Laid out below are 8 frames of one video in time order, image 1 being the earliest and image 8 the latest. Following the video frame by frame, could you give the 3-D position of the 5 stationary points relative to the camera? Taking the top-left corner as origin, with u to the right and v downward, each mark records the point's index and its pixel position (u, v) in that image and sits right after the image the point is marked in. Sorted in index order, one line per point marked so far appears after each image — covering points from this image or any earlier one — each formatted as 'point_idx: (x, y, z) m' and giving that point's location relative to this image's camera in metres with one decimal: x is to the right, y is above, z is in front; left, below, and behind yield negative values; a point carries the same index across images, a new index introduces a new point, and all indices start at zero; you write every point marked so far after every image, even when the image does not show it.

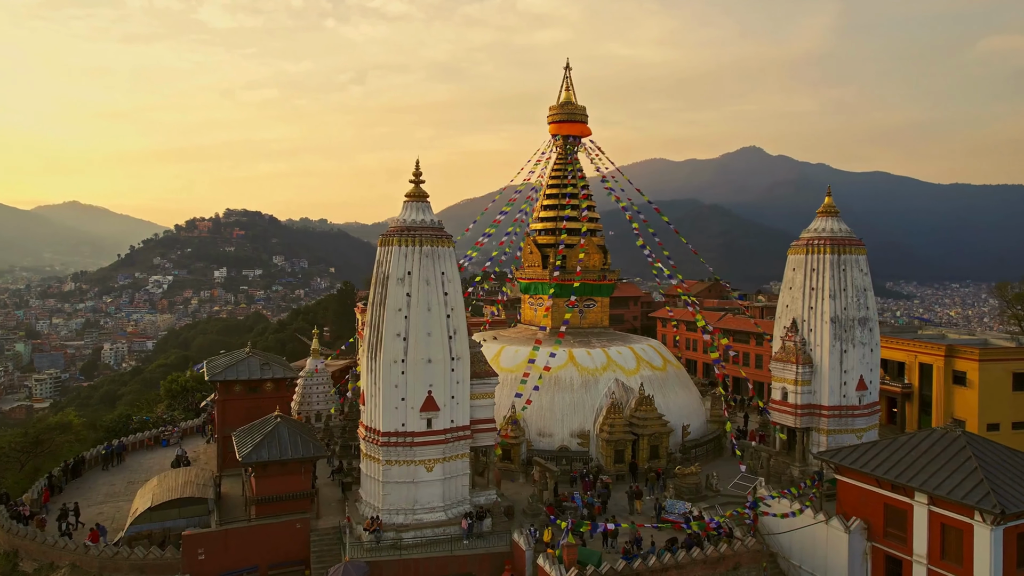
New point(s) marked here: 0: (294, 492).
0: (-5.7, -5.2, +17.6) m
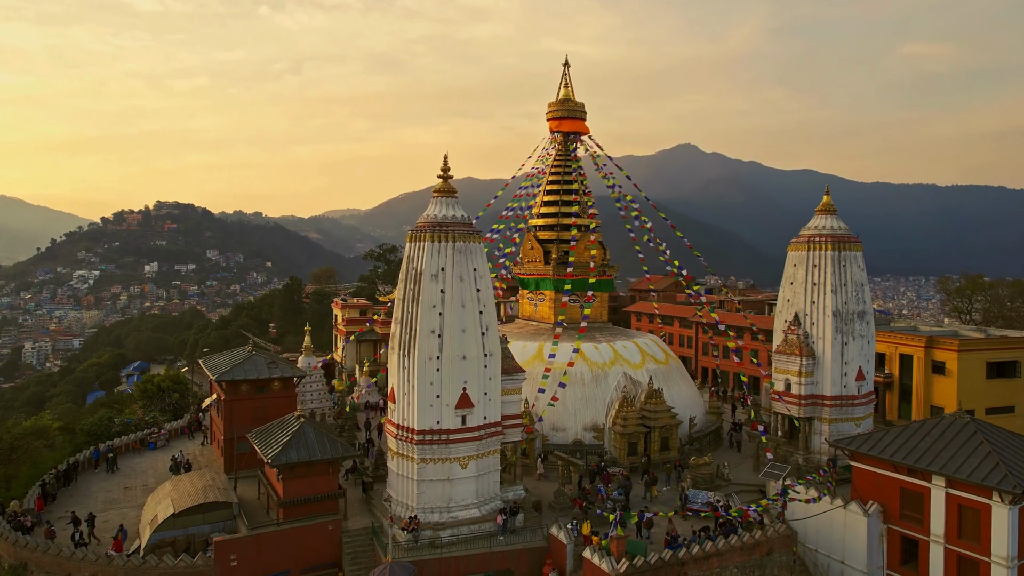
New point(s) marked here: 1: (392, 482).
0: (-4.8, -5.1, +17.2) m
1: (-3.0, -5.0, +17.7) m
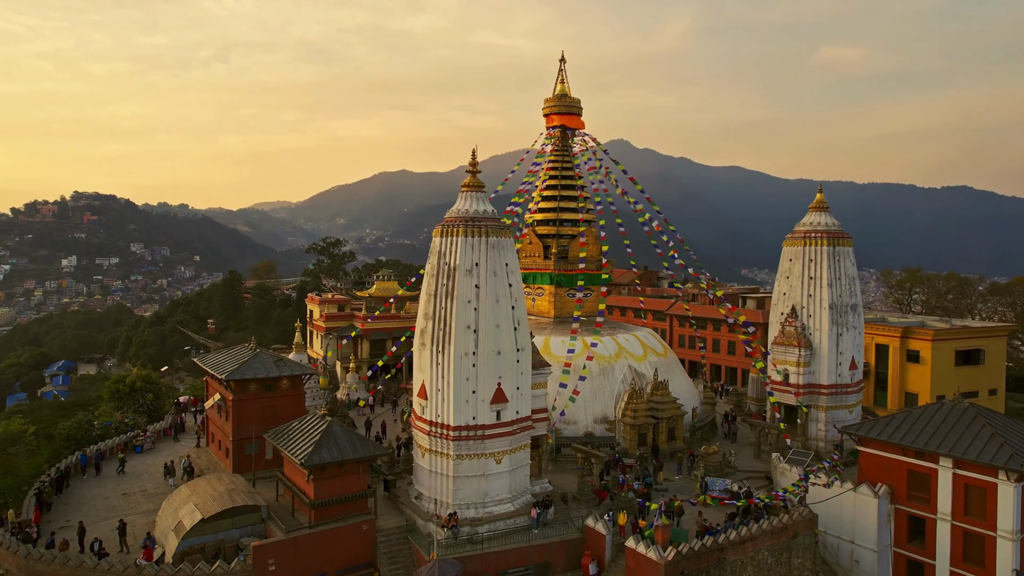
0: (-4.0, -5.0, +16.9) m
1: (-2.2, -4.9, +17.5) m
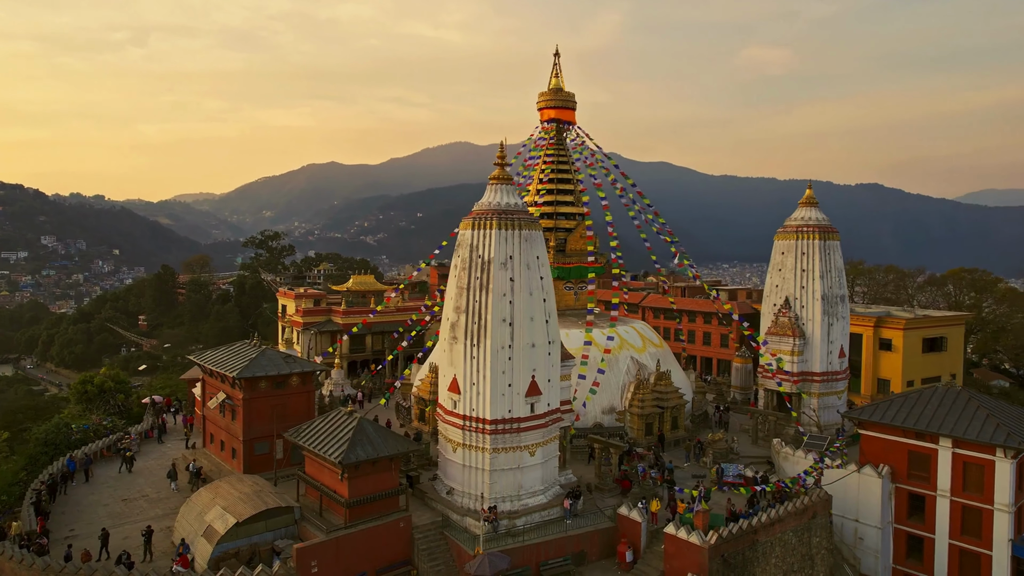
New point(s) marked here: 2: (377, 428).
0: (-3.1, -4.9, +16.6) m
1: (-1.4, -4.7, +17.4) m
2: (-3.3, -3.5, +16.9) m
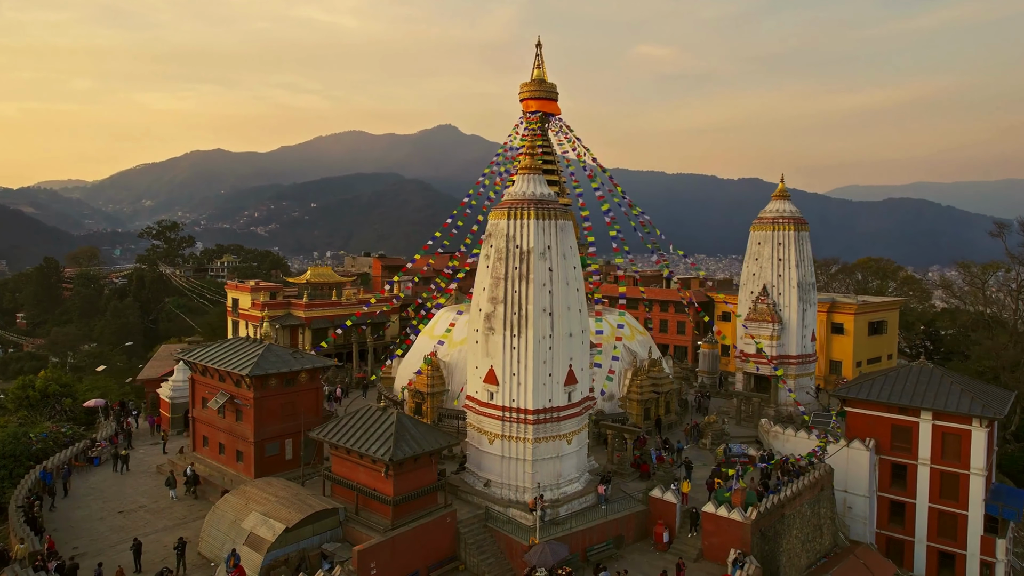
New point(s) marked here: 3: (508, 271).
0: (-2.0, -4.7, +16.2) m
1: (-0.5, -4.5, +17.2) m
2: (-2.3, -3.2, +16.5) m
3: (-0.1, +0.4, +16.8) m
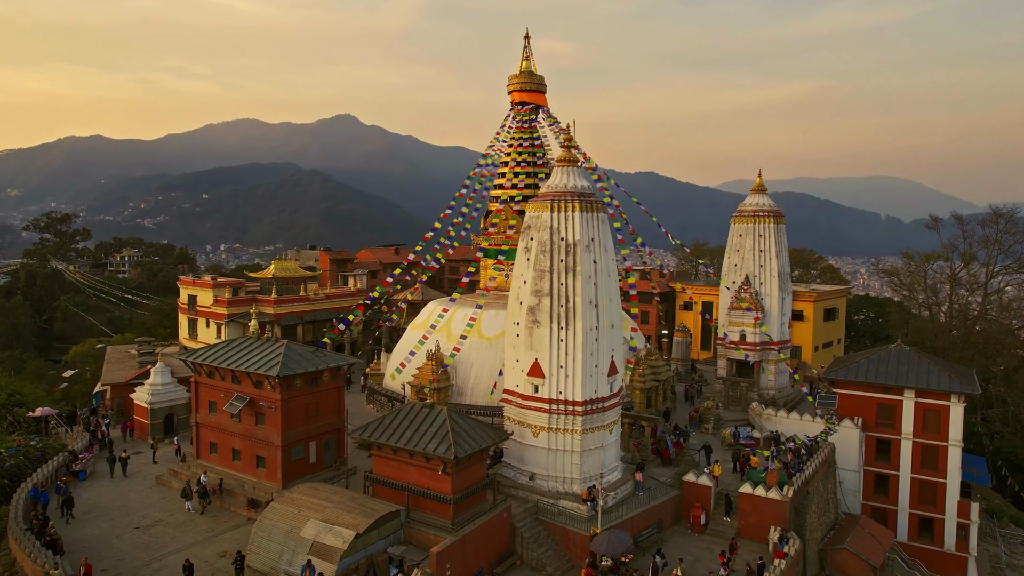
0: (-0.7, -4.5, +16.0) m
1: (+0.6, -4.3, +17.2) m
2: (-1.1, -3.1, +16.2) m
3: (+1.0, +0.6, +16.8) m
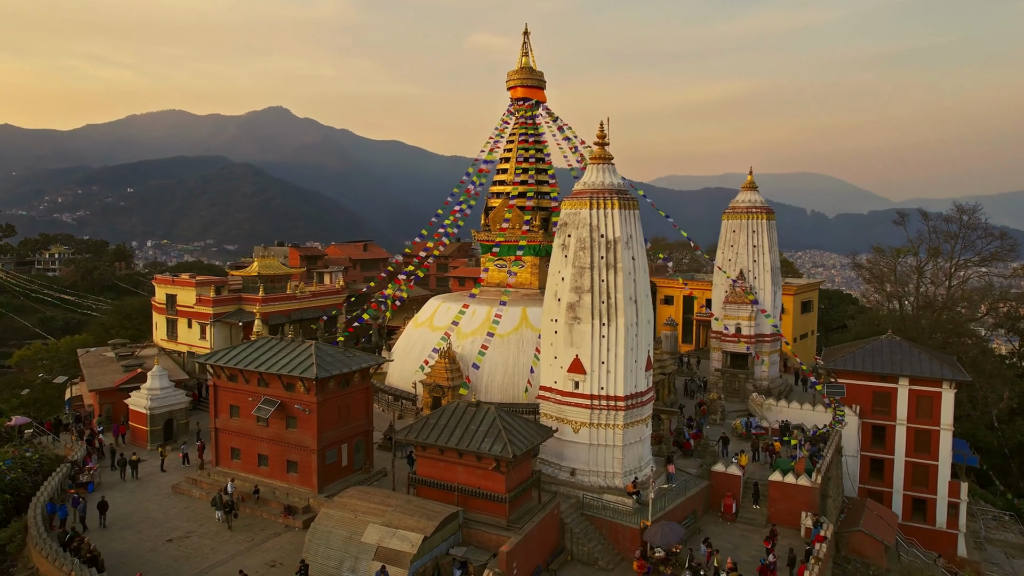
0: (+0.4, -4.4, +15.9) m
1: (+1.6, -4.2, +17.3) m
2: (0.0, -3.0, +16.1) m
3: (+2.0, +0.7, +16.9) m
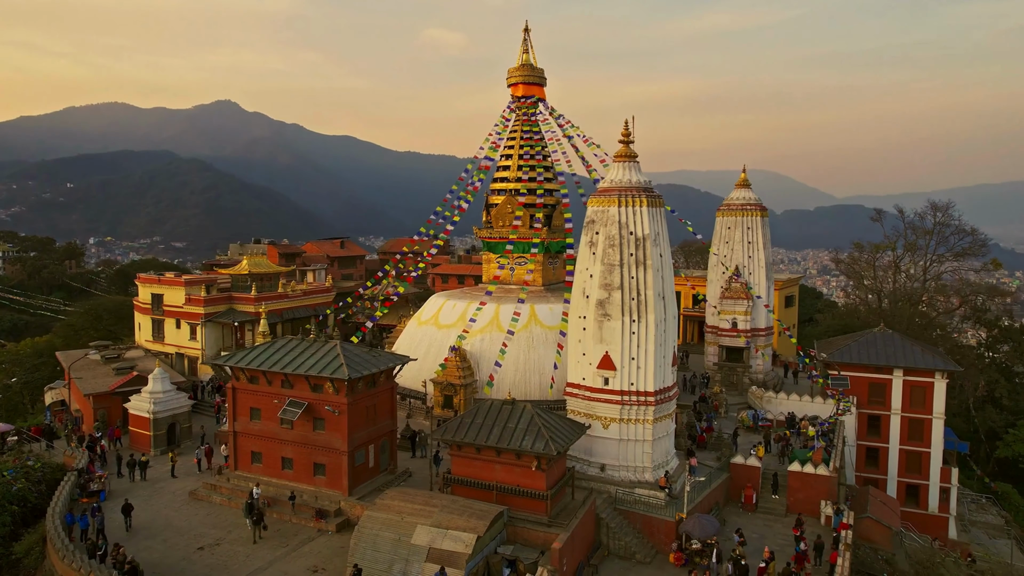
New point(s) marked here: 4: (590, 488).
0: (+1.2, -4.4, +16.0) m
1: (+2.4, -4.1, +17.5) m
2: (+0.8, -3.0, +16.2) m
3: (+2.7, +0.7, +17.1) m
4: (+1.9, -5.0, +17.2) m
